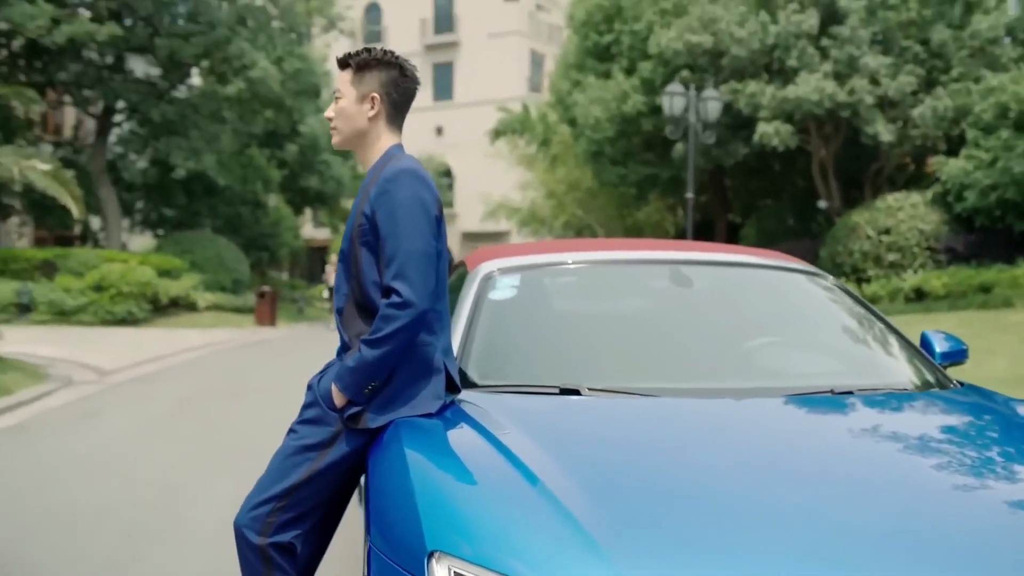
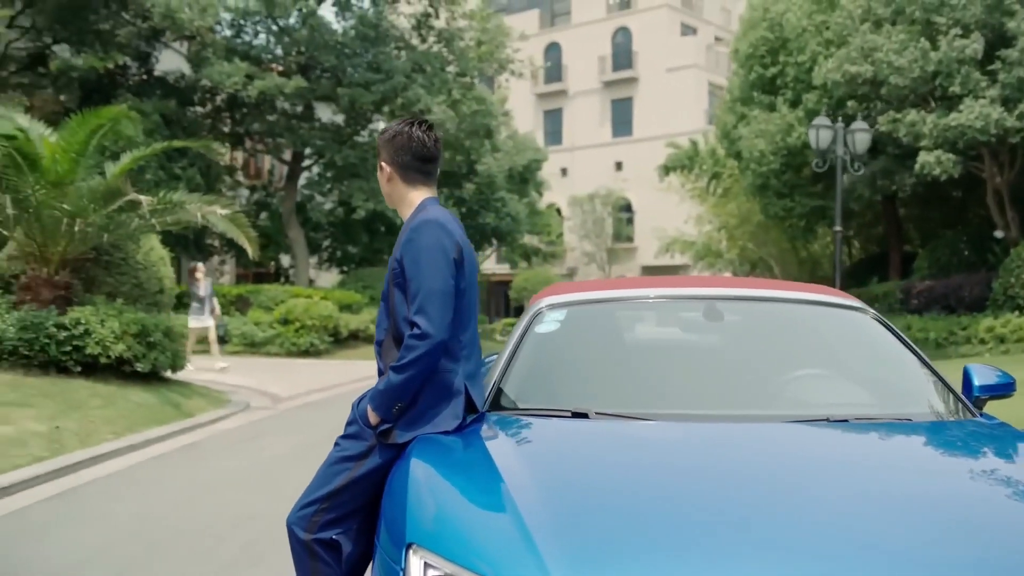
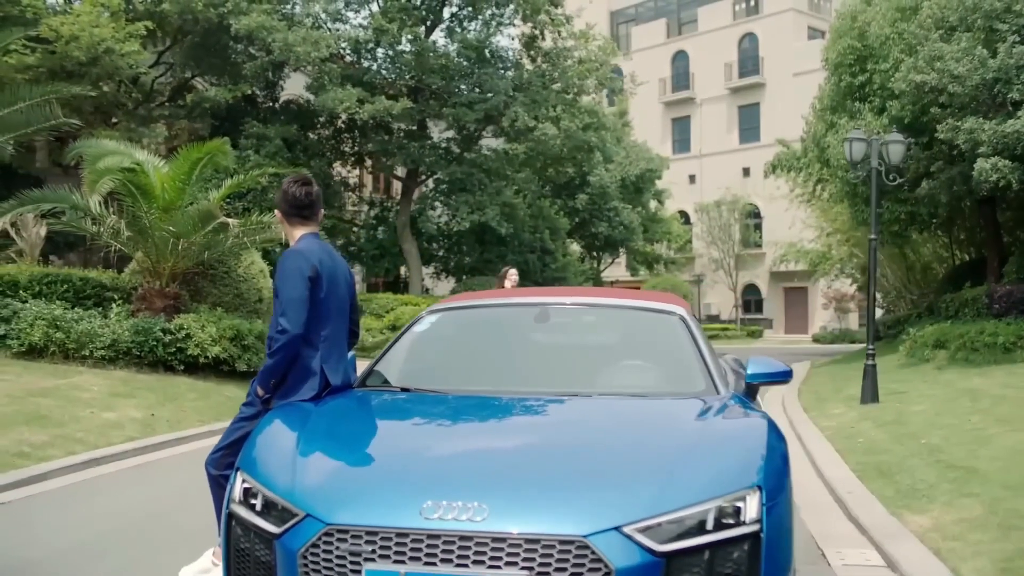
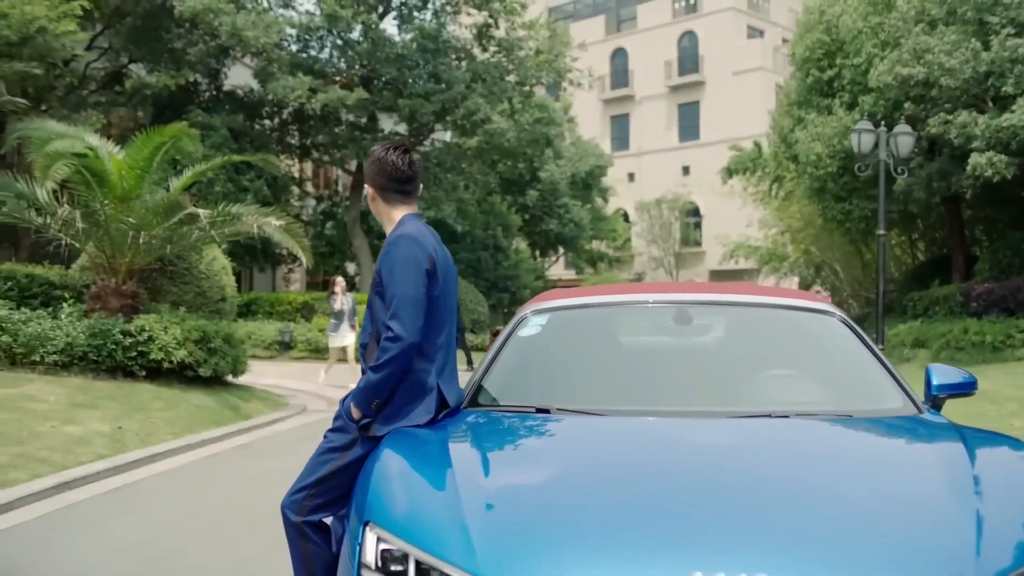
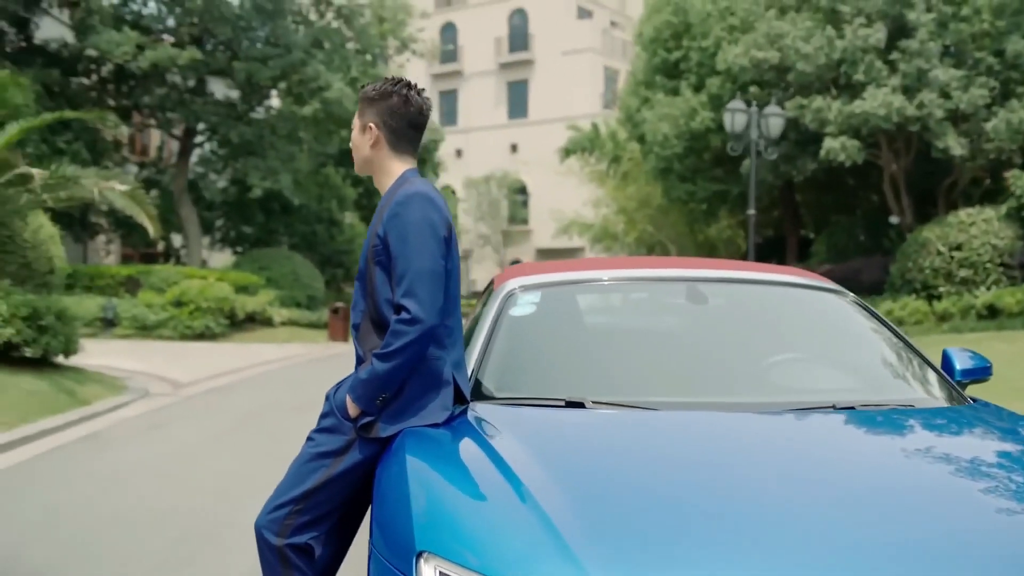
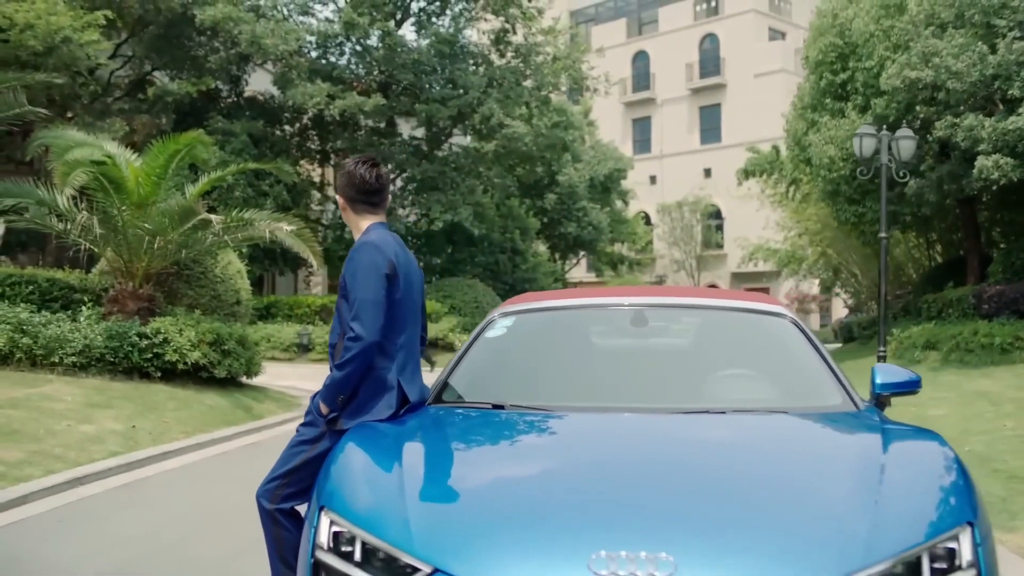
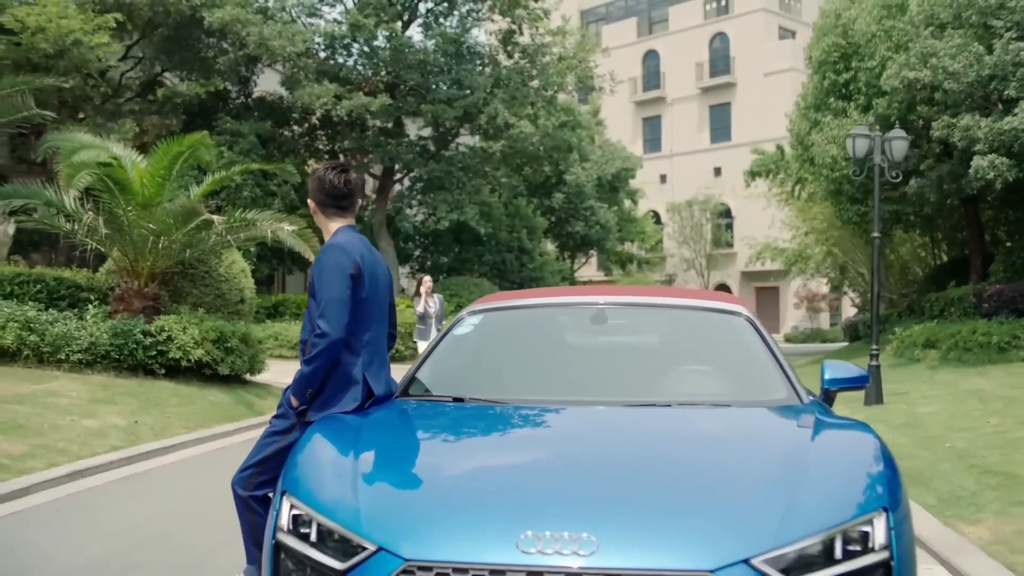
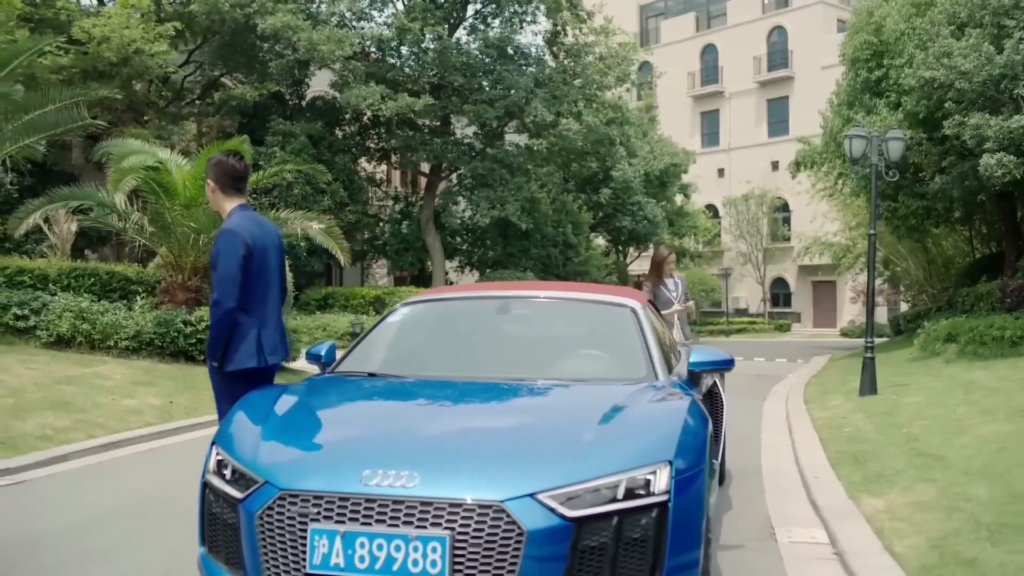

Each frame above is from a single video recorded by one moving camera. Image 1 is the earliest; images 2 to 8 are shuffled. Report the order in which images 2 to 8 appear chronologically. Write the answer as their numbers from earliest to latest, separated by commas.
5, 2, 4, 6, 7, 3, 8
